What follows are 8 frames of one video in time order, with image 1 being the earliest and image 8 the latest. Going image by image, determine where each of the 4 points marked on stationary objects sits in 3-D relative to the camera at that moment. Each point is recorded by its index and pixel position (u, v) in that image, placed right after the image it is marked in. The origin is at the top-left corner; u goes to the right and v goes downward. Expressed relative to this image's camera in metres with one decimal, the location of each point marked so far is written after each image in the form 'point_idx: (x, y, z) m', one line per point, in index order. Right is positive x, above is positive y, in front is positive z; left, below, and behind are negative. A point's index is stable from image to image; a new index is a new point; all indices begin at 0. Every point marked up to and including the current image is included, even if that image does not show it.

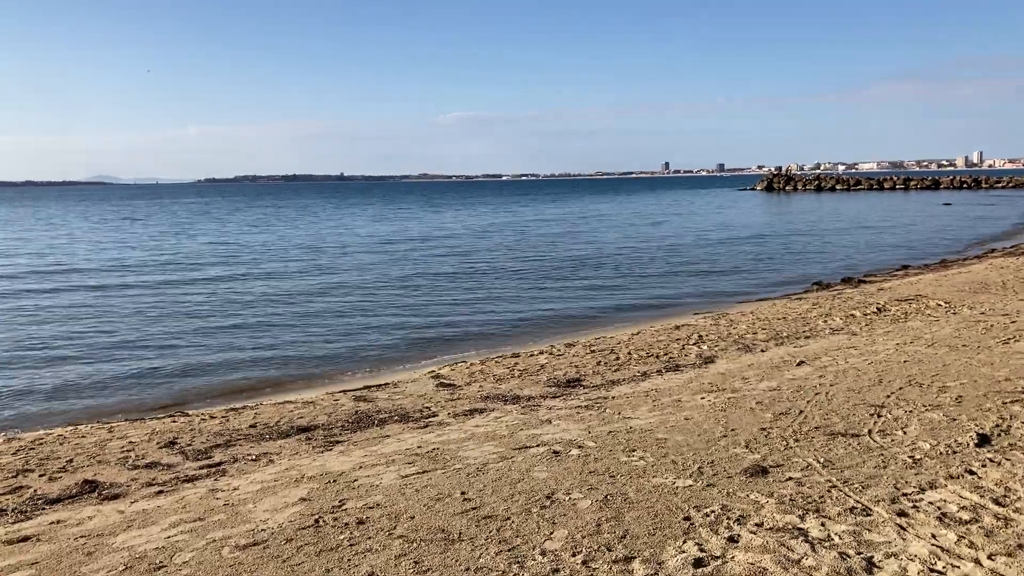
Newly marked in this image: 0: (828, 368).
0: (+3.0, -0.7, +8.8) m
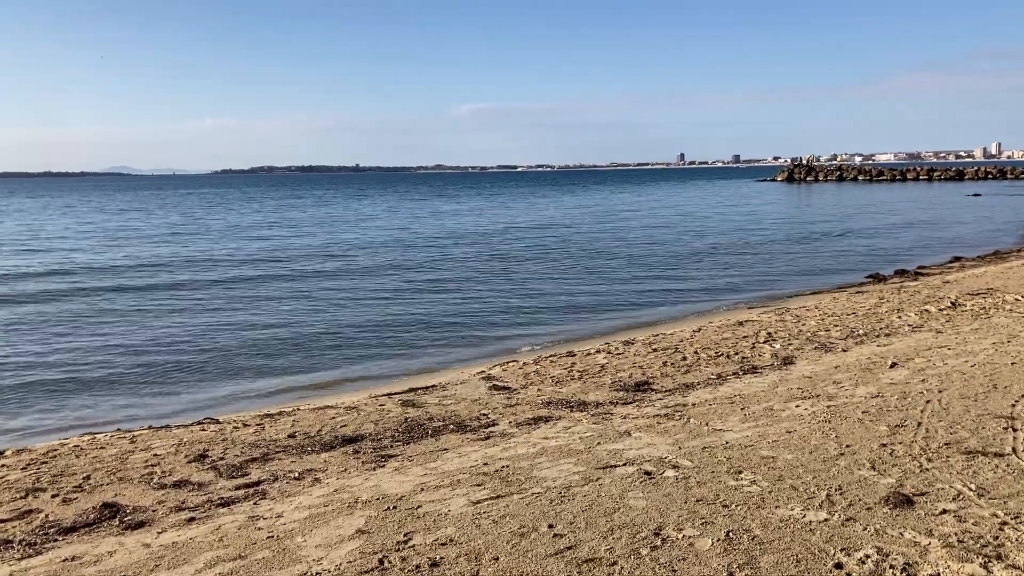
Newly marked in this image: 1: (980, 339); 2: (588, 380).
0: (+3.5, -0.7, +7.9) m
1: (+4.6, -0.5, +9.2) m
2: (+0.7, -0.8, +8.2) m
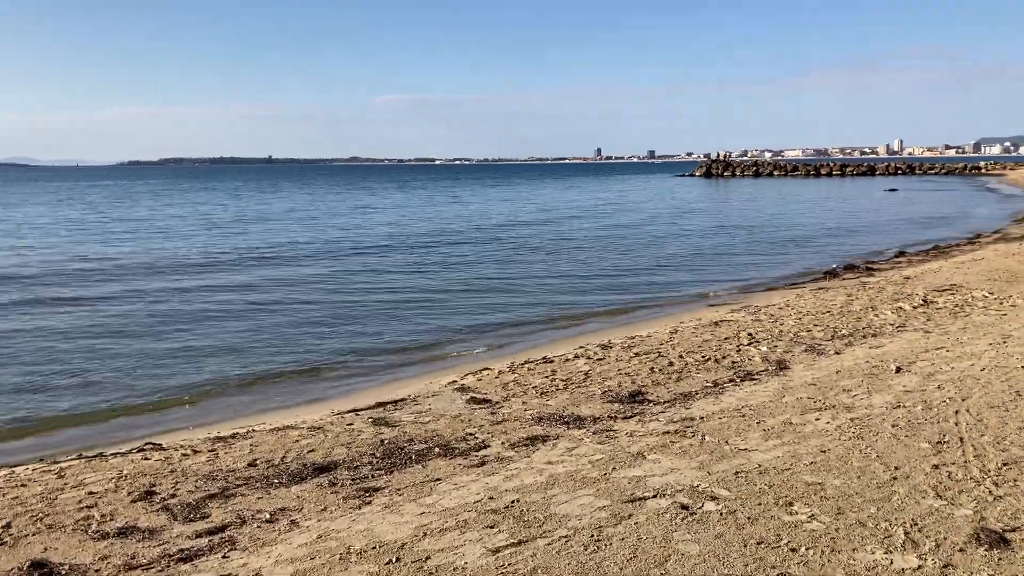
0: (+3.3, -0.7, +7.4) m
1: (+4.3, -0.5, +8.8) m
2: (+0.5, -0.8, +7.5) m
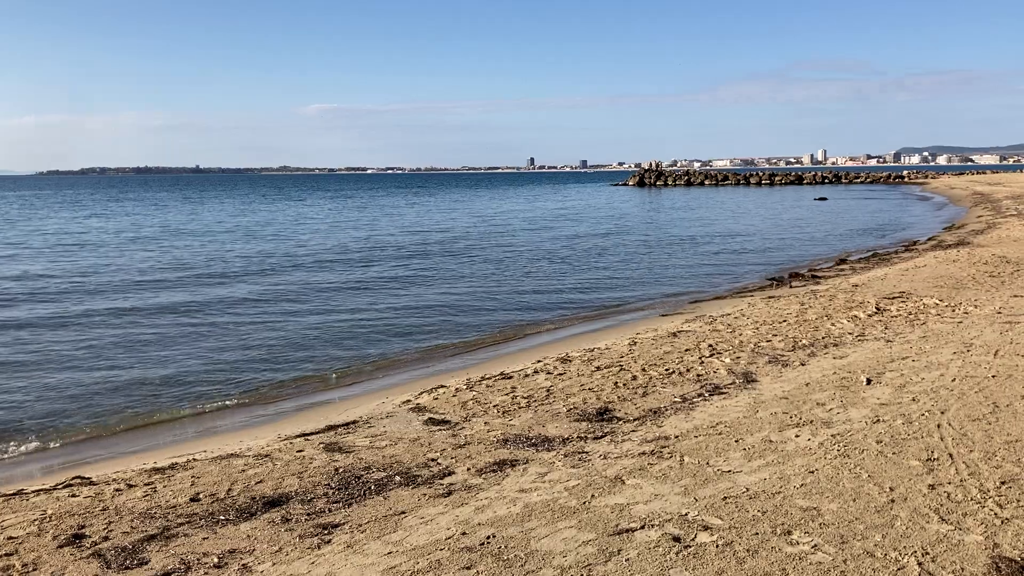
0: (+3.0, -0.8, +7.2) m
1: (+3.9, -0.6, +8.7) m
2: (+0.2, -0.9, +7.1) m
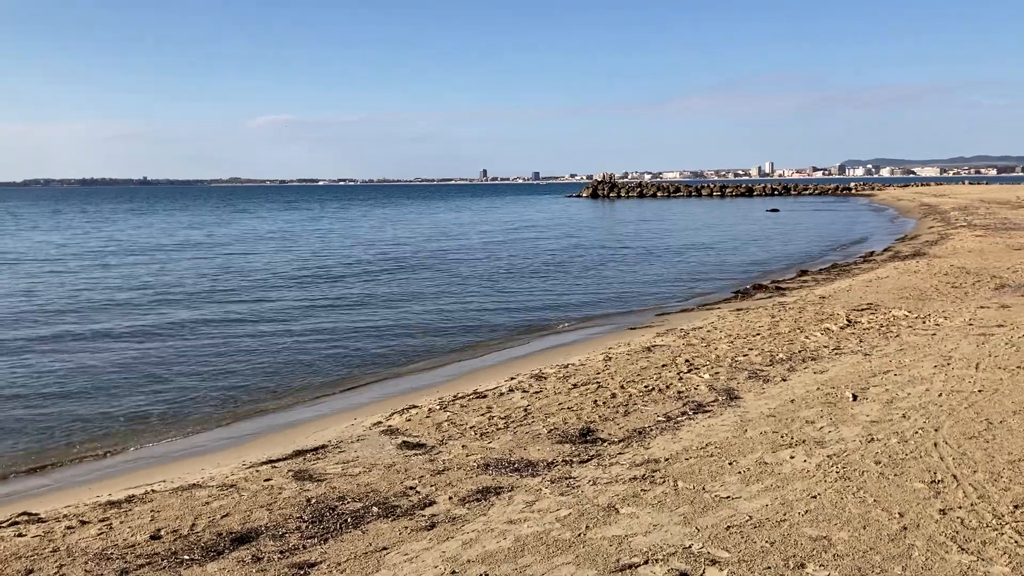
0: (+2.9, -0.9, +7.1) m
1: (+3.7, -0.7, +8.5) m
2: (0.0, -1.0, +6.8) m
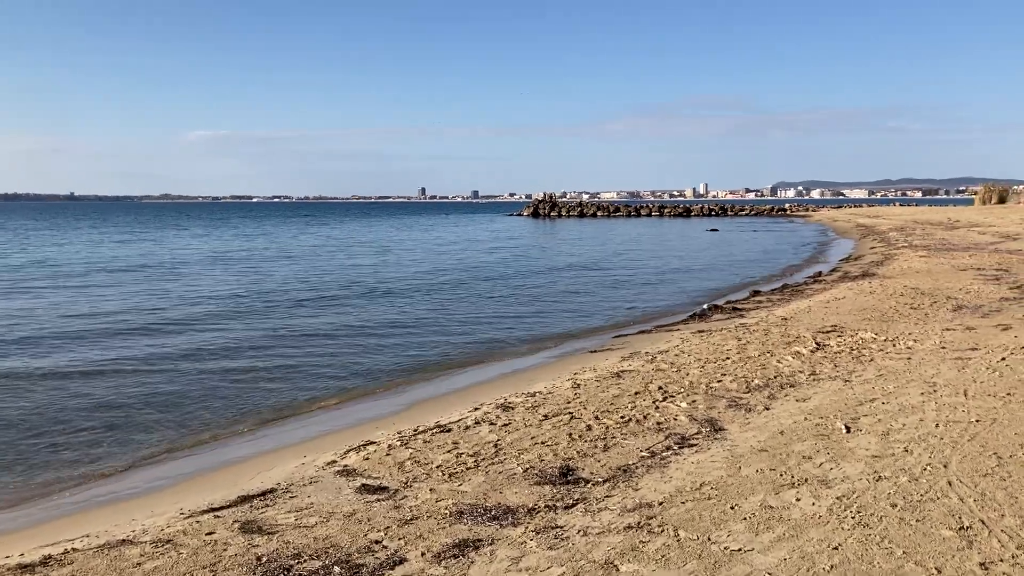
0: (+2.7, -1.0, +6.6) m
1: (+3.4, -0.9, +8.1) m
2: (-0.1, -1.2, +6.1) m
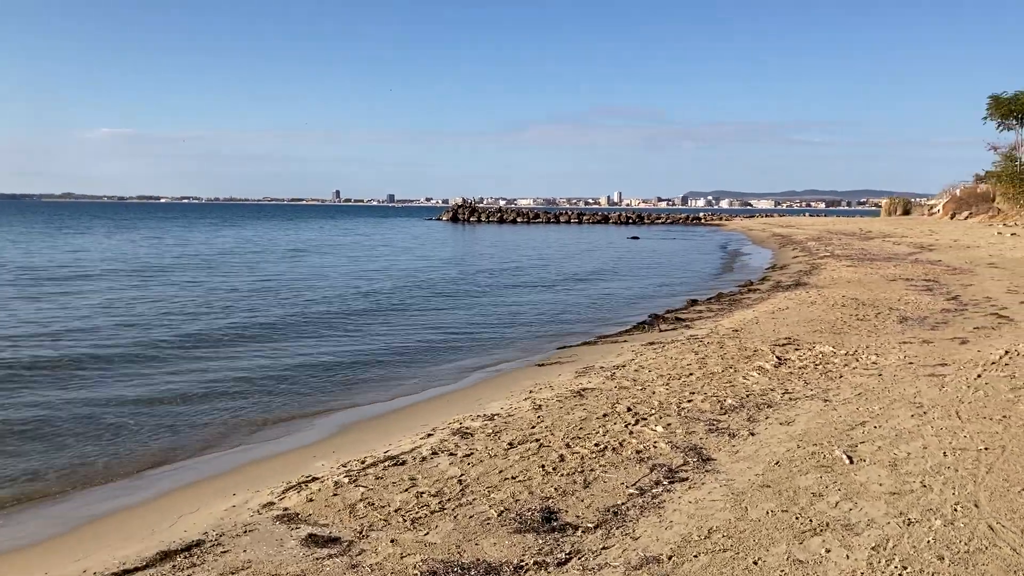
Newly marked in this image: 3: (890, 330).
0: (+2.5, -1.1, +6.0) m
1: (+3.0, -1.0, +7.6) m
2: (-0.3, -1.3, +5.2) m
3: (+5.3, -0.6, +13.3) m
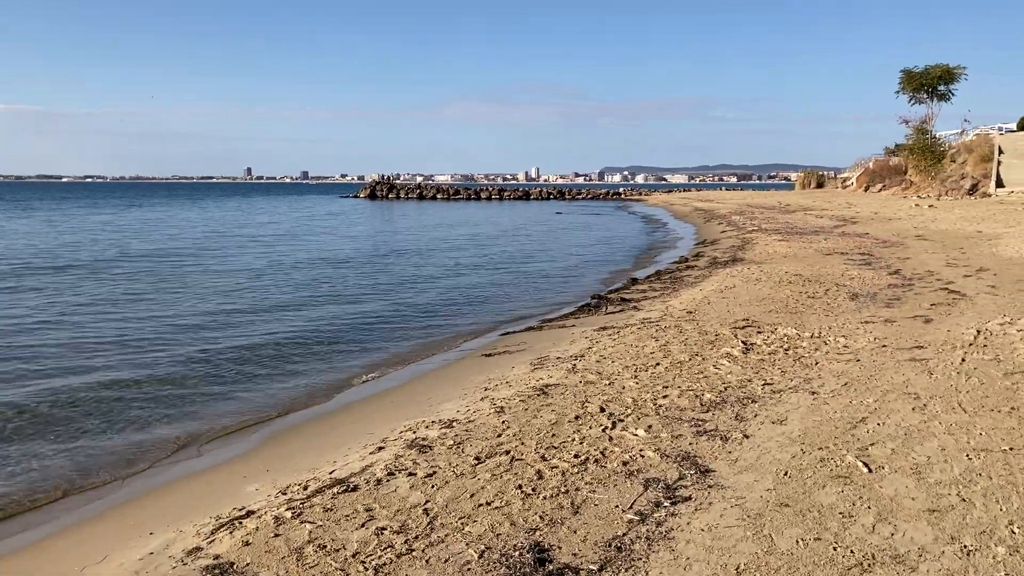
0: (+2.3, -1.0, +5.3) m
1: (+2.7, -0.9, +6.9) m
2: (-0.4, -1.2, +4.3) m
3: (+4.5, -0.3, +12.8) m
